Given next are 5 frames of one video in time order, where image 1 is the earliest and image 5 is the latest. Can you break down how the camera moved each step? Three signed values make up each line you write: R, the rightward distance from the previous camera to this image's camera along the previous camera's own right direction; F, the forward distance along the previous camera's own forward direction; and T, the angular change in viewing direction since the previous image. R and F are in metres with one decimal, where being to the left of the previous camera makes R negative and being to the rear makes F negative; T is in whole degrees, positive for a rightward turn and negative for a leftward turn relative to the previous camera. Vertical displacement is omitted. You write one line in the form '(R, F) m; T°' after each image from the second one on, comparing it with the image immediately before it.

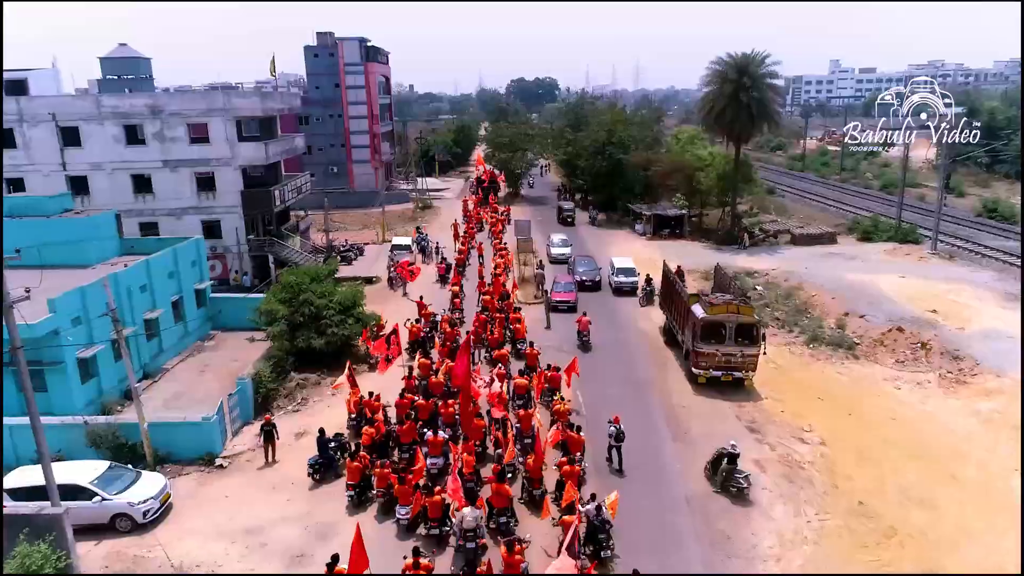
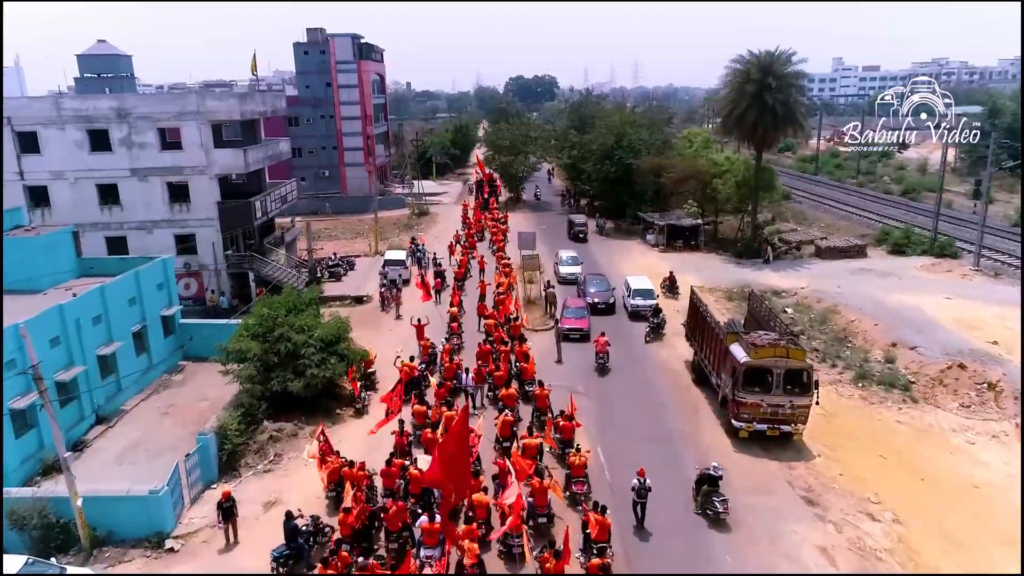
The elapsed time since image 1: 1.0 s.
(-0.2, +3.0) m; 0°
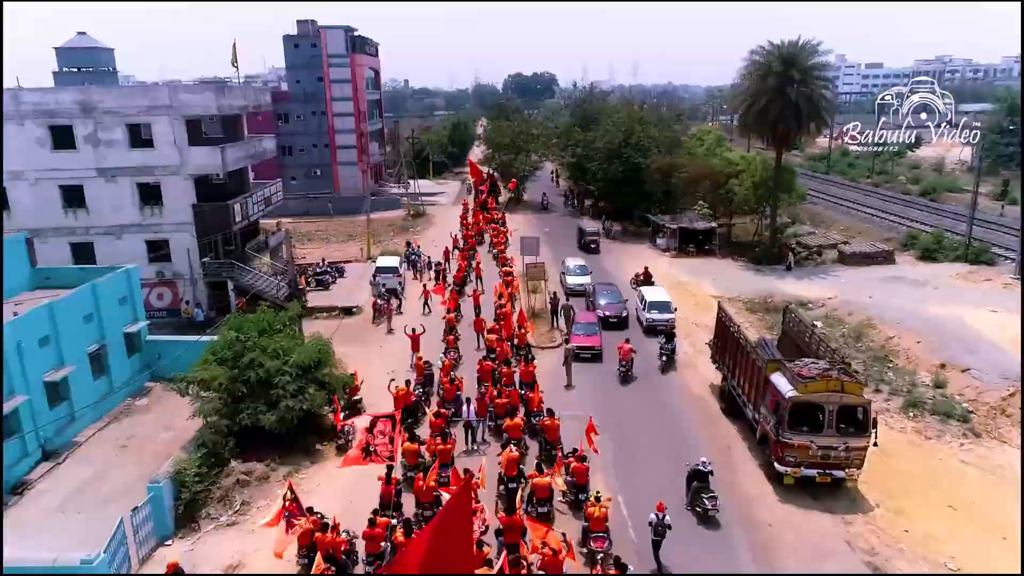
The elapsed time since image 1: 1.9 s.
(-0.1, +2.5) m; 0°
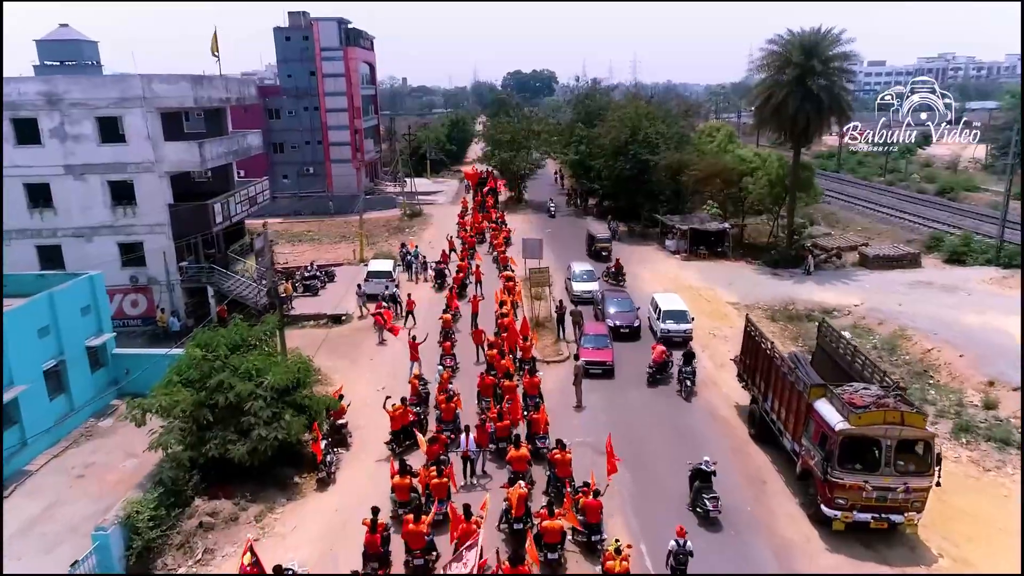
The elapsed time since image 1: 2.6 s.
(-0.1, +2.0) m; 0°
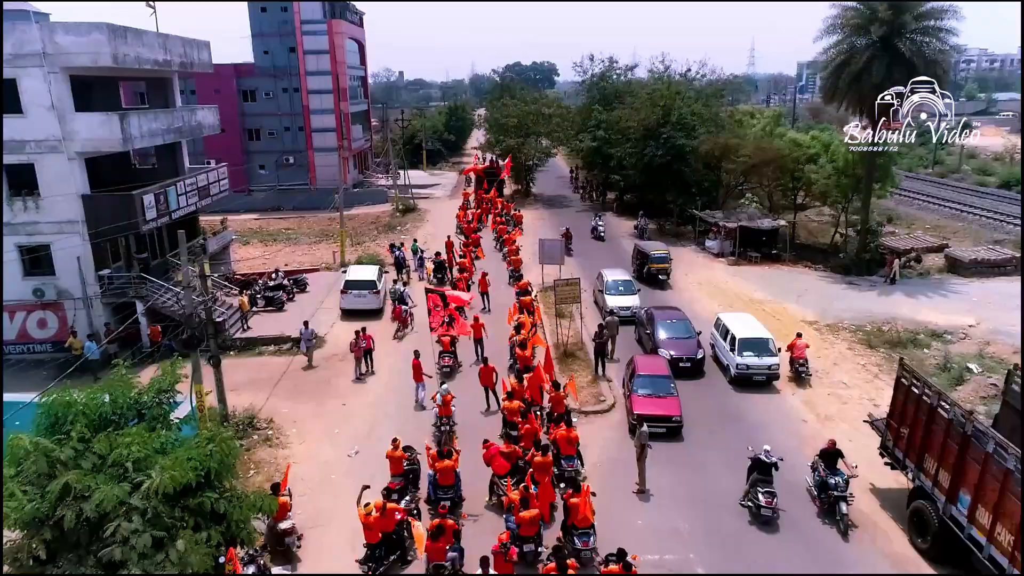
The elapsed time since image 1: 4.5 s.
(-0.5, +5.9) m; 0°
